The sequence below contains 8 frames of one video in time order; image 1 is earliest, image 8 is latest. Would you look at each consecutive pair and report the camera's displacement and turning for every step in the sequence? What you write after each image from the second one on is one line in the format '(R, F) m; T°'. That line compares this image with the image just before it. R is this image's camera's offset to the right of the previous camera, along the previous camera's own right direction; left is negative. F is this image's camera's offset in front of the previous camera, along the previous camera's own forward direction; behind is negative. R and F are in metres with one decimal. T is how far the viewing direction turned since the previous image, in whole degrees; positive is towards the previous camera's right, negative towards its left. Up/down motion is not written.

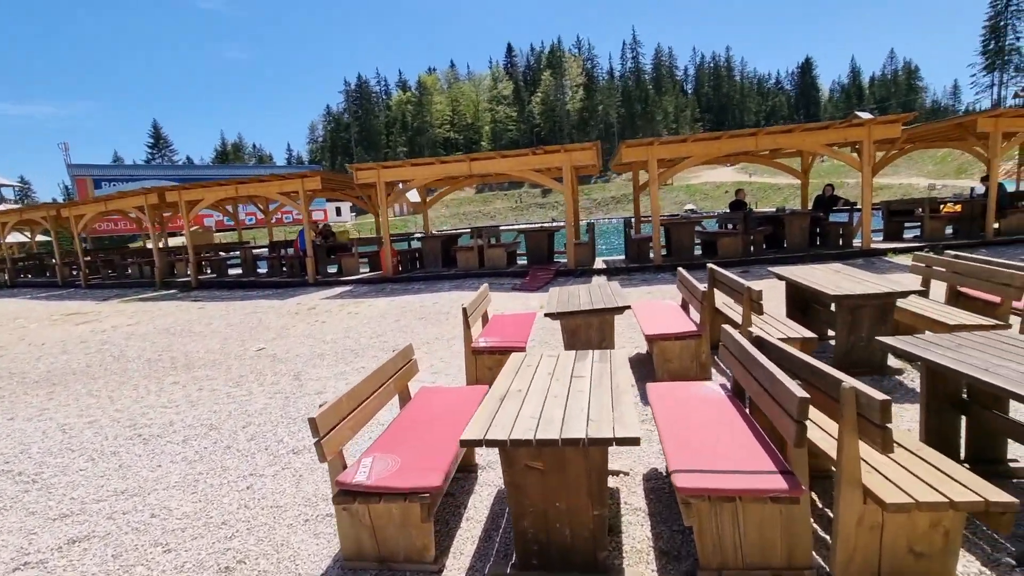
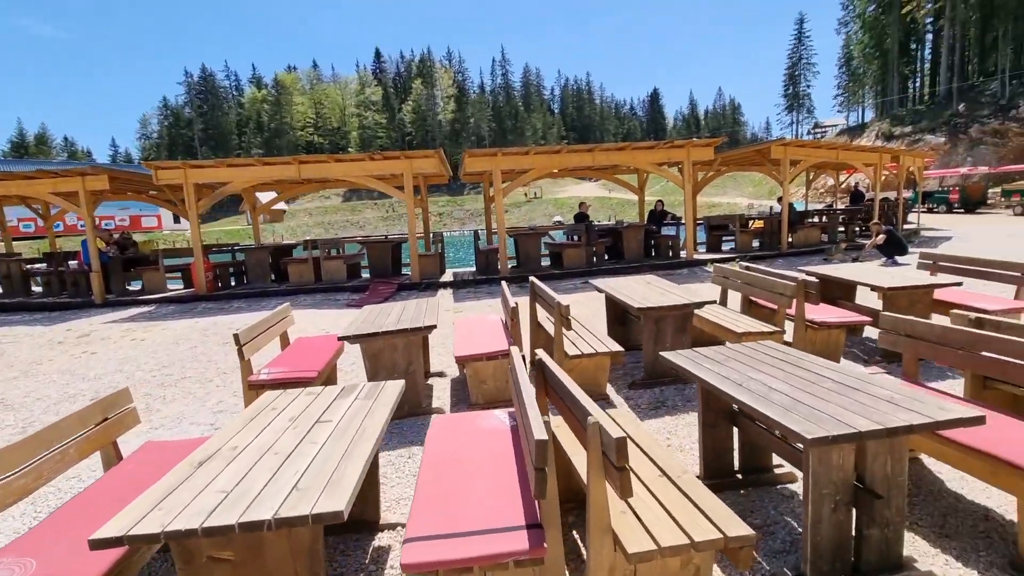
(+0.8, +0.4) m; +14°
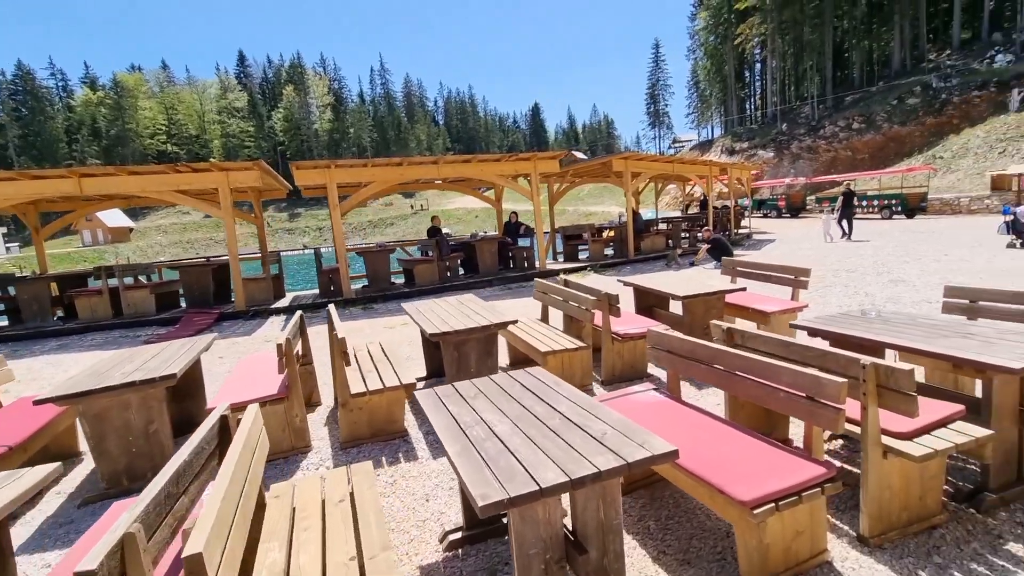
(+1.0, +0.3) m; +12°
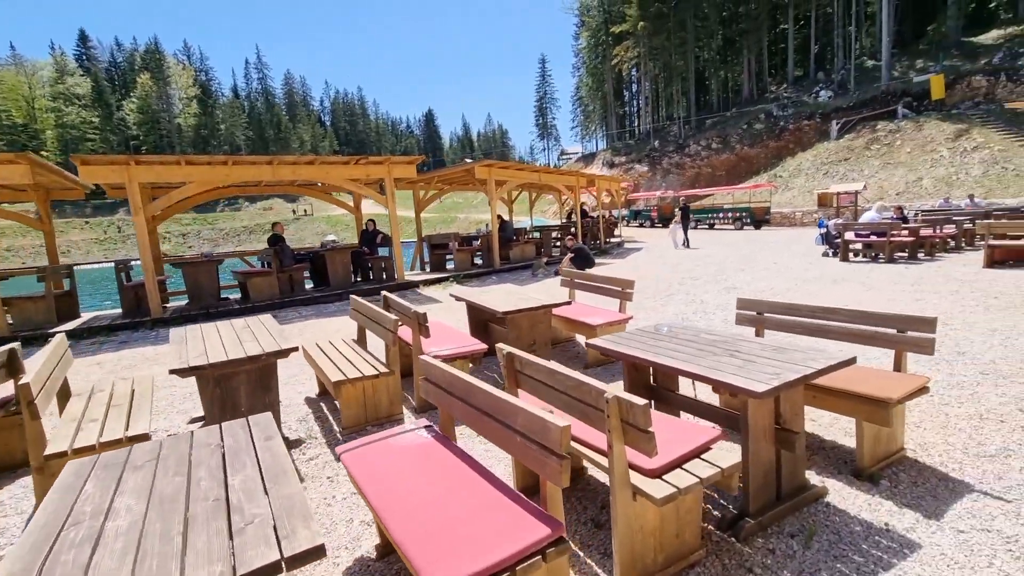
(+1.0, +0.4) m; +12°
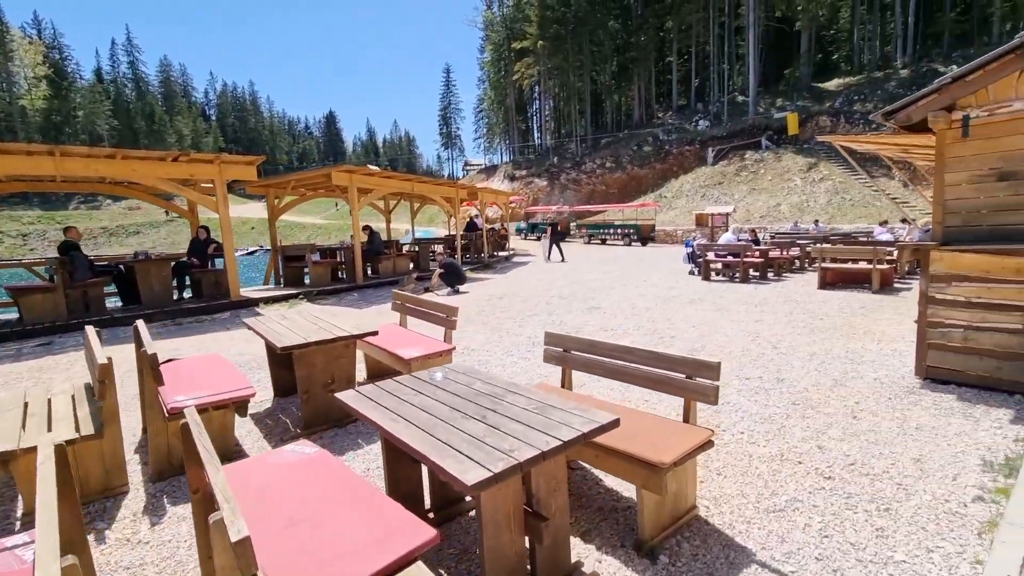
(+1.1, +0.6) m; +11°
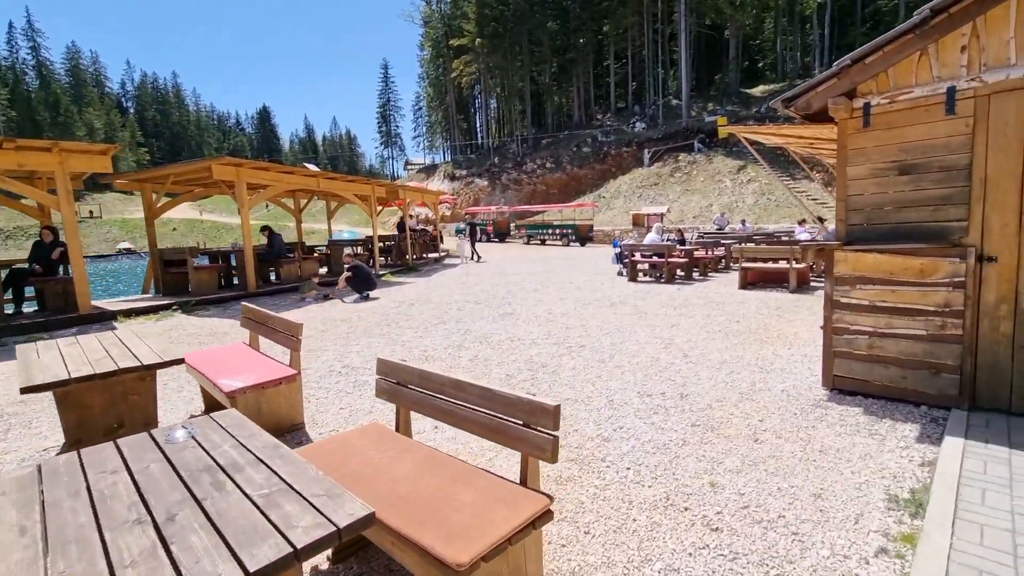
(+0.8, +0.8) m; +6°
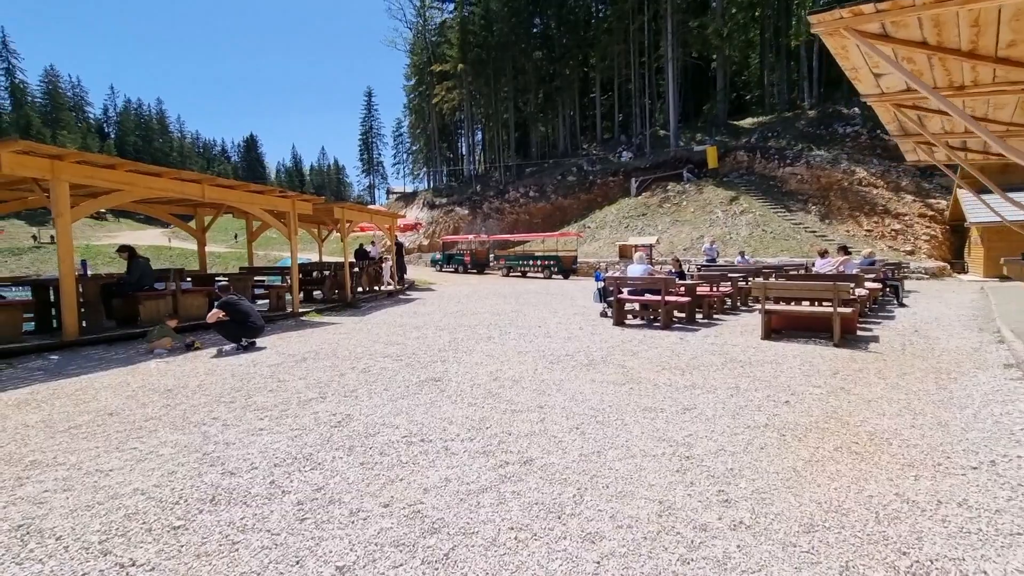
(+0.8, +3.2) m; +1°
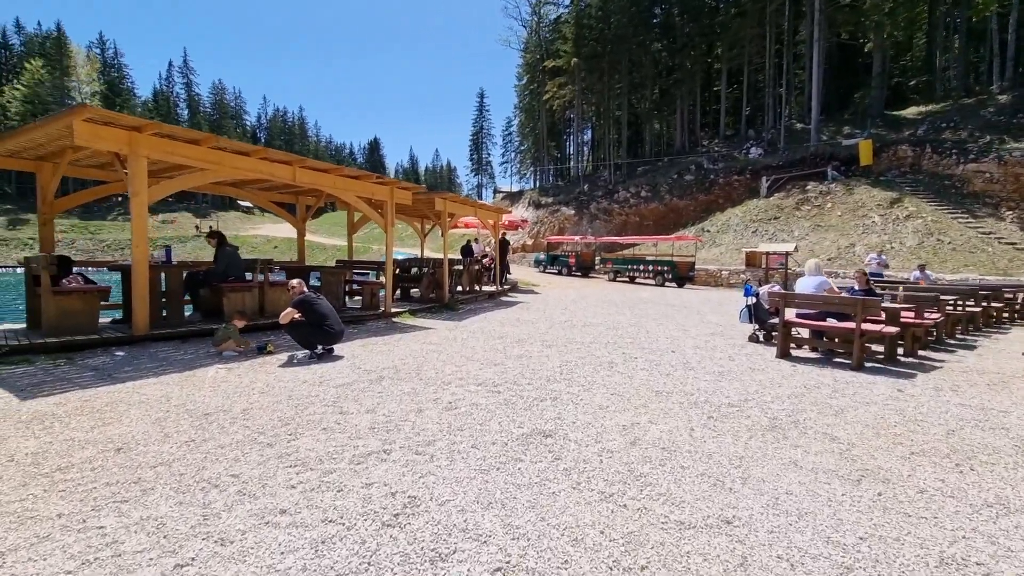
(-0.5, +2.0) m; -12°
